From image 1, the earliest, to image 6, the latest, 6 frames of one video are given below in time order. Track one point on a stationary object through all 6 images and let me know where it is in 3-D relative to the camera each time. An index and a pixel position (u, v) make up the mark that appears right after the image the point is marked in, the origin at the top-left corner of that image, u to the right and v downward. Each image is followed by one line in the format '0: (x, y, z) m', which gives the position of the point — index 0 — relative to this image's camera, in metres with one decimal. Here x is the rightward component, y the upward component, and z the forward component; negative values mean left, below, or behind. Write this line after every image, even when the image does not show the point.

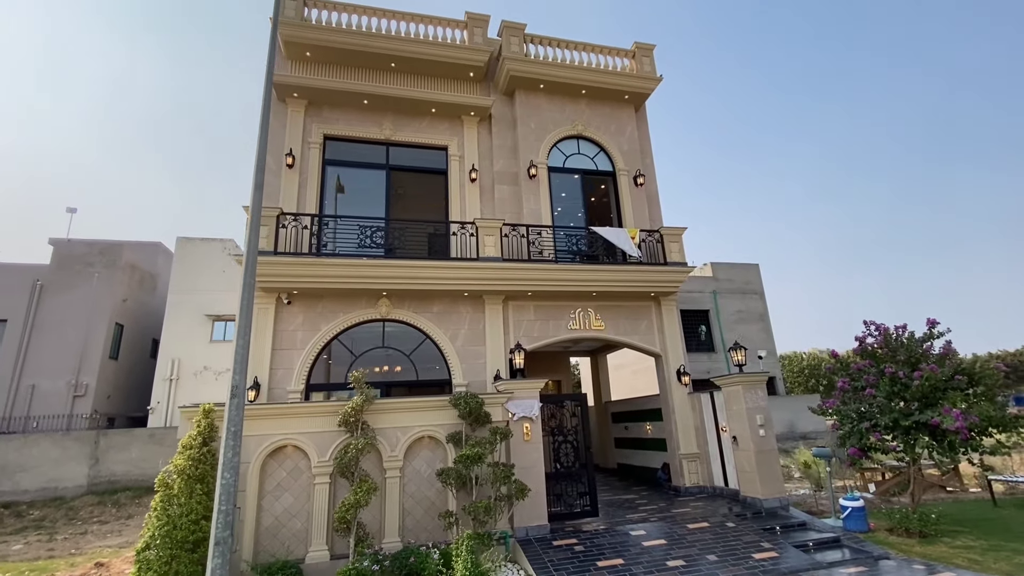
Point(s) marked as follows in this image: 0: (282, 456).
0: (-2.8, -2.0, +5.8) m
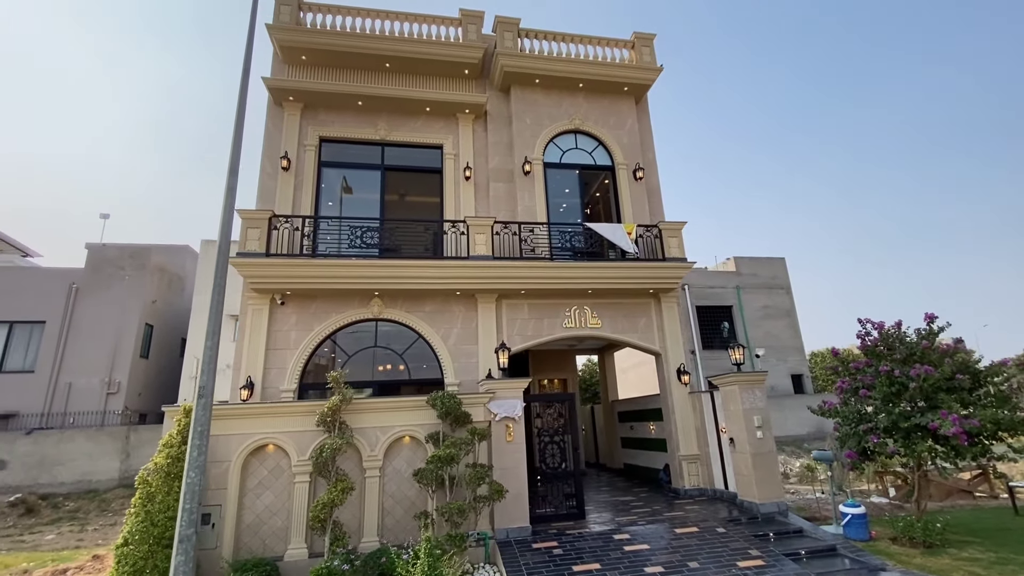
0: (-3.1, -2.1, +5.8) m
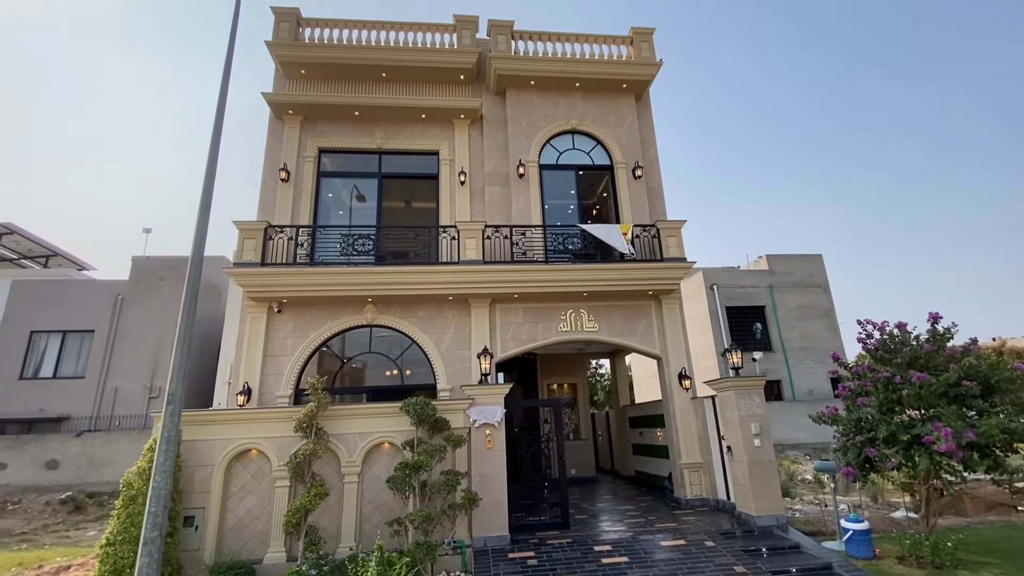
0: (-3.4, -2.2, +6.0) m
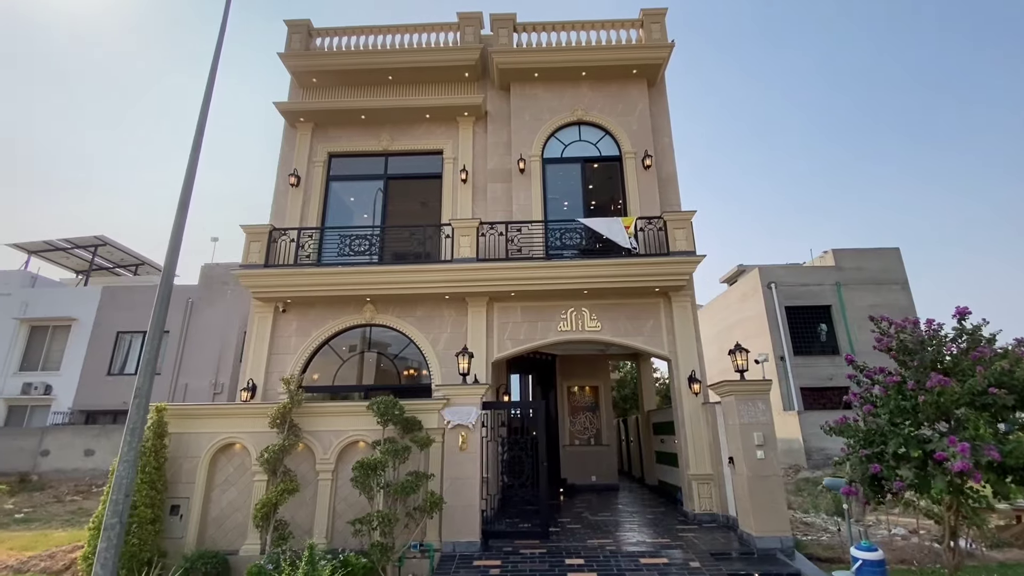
0: (-3.7, -2.2, +6.2) m
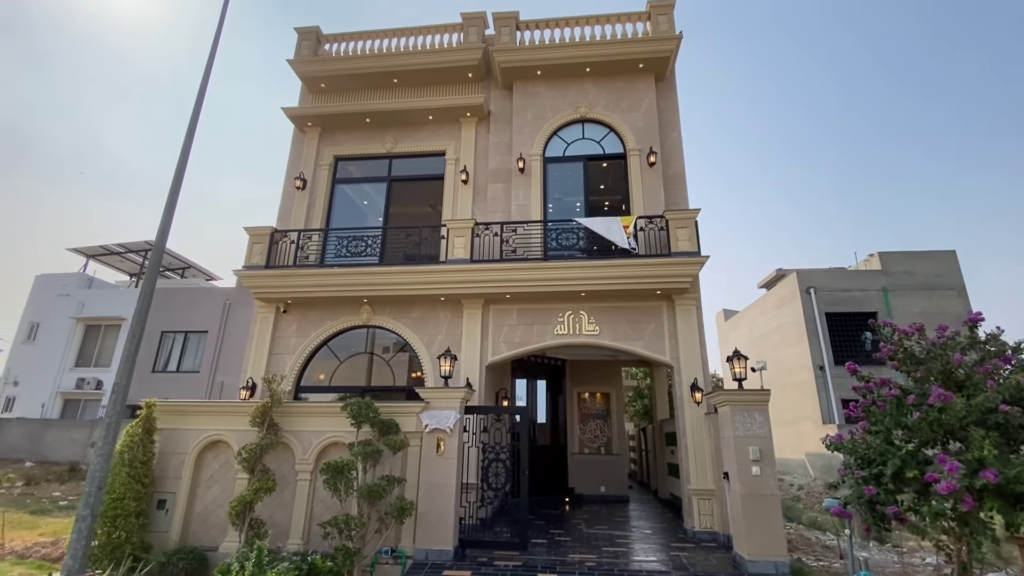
0: (-3.9, -2.2, +6.3) m
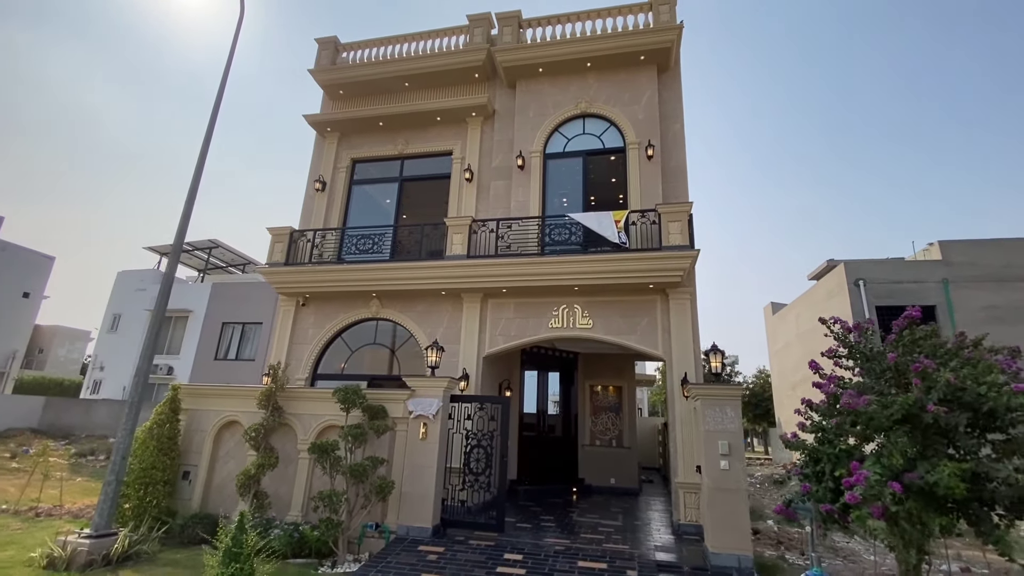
0: (-4.2, -2.1, +7.0) m
